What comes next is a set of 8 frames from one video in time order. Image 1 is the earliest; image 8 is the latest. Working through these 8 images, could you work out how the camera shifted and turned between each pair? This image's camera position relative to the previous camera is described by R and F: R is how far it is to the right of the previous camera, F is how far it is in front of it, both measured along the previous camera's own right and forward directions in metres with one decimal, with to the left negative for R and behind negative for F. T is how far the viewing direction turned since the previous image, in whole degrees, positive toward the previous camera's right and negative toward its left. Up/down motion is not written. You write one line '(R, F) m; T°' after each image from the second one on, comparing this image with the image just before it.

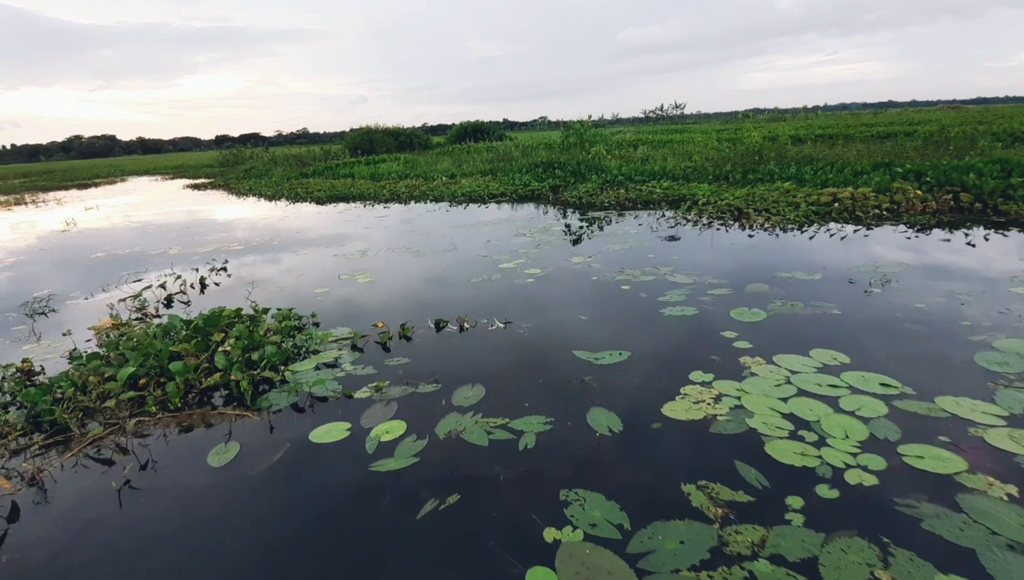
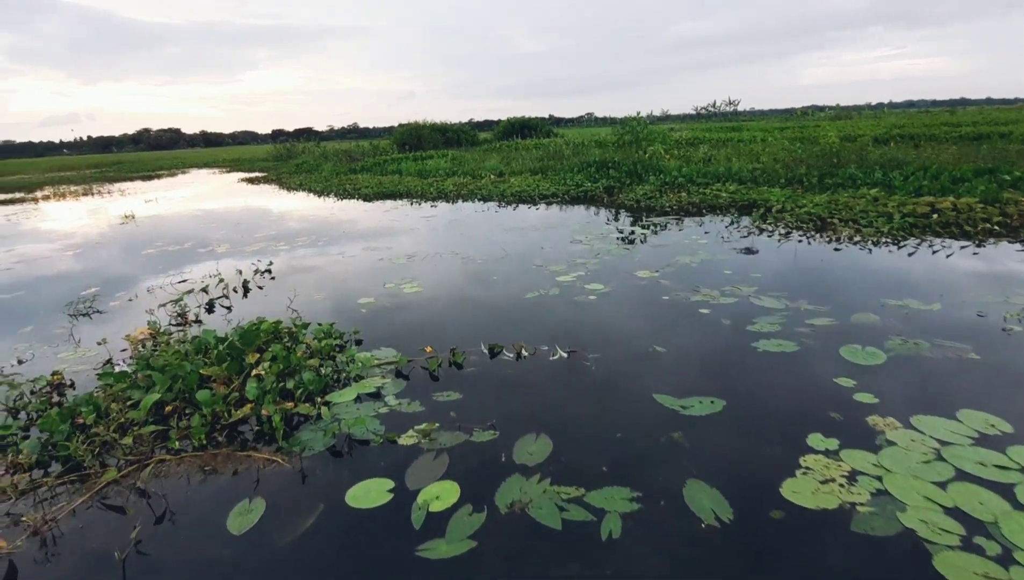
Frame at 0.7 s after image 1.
(-0.2, +0.5) m; -4°
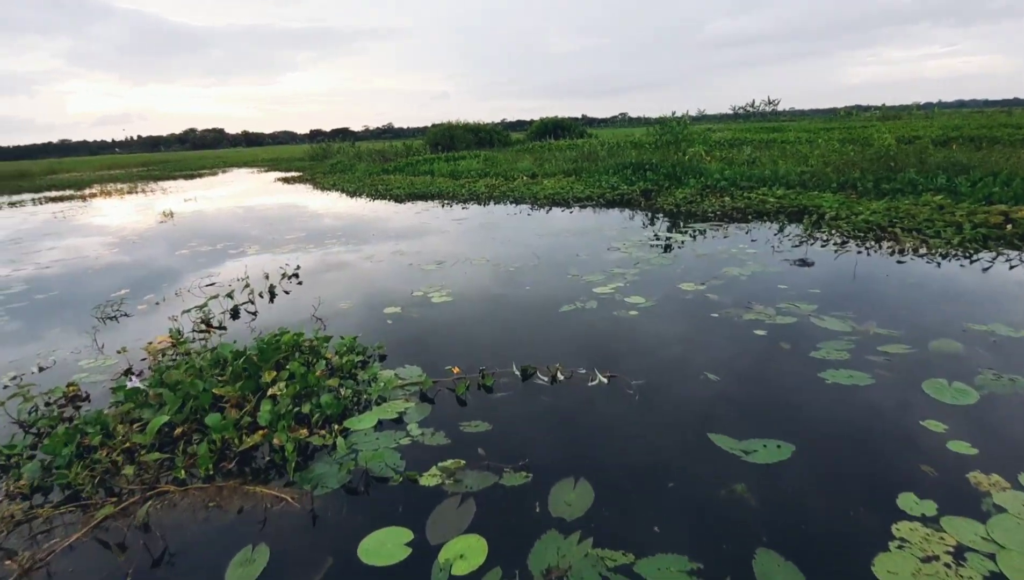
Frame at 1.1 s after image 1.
(0.0, +0.3) m; -3°
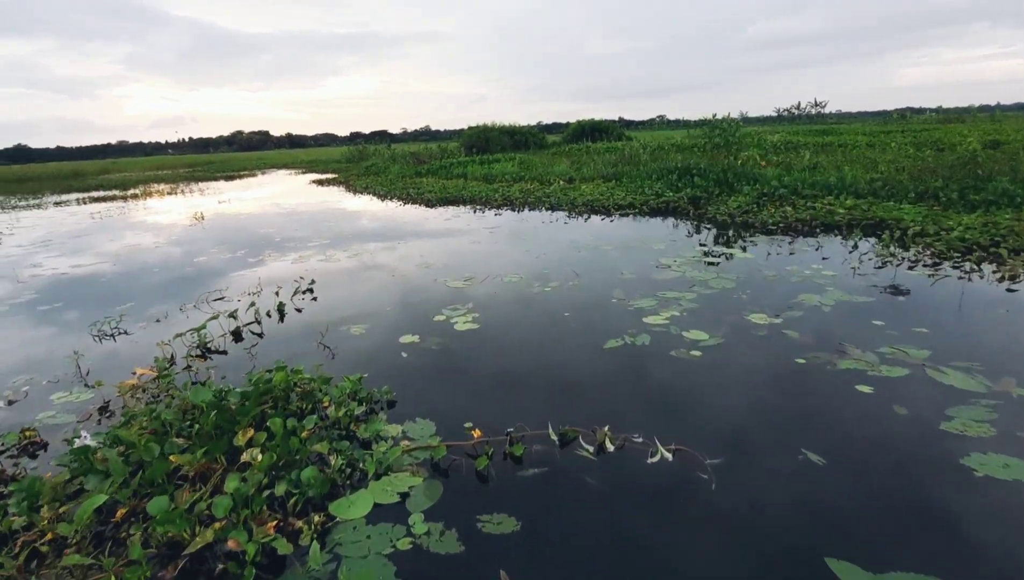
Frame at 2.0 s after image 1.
(0.0, +0.6) m; -4°
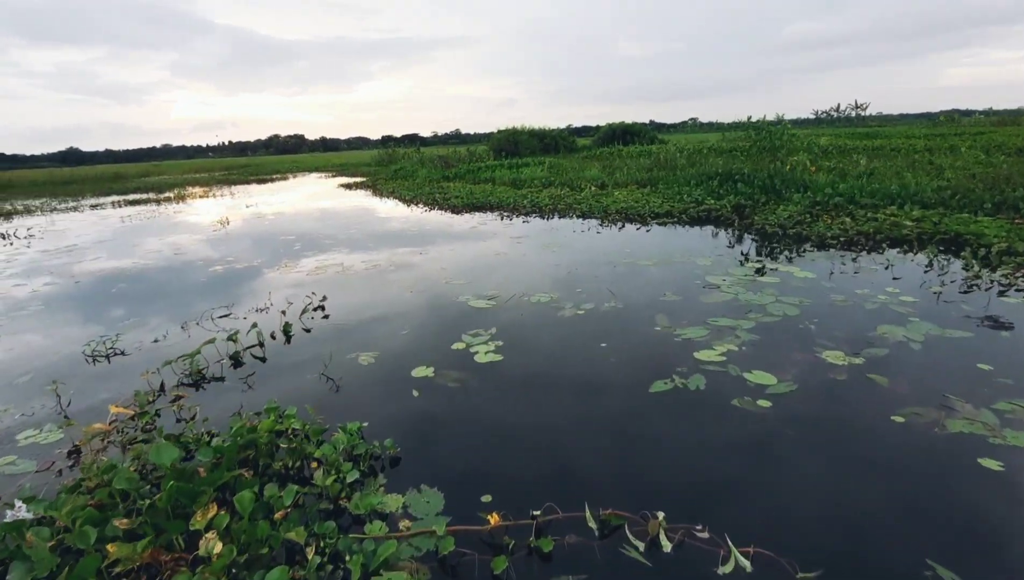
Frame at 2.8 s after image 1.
(0.0, +0.5) m; -3°
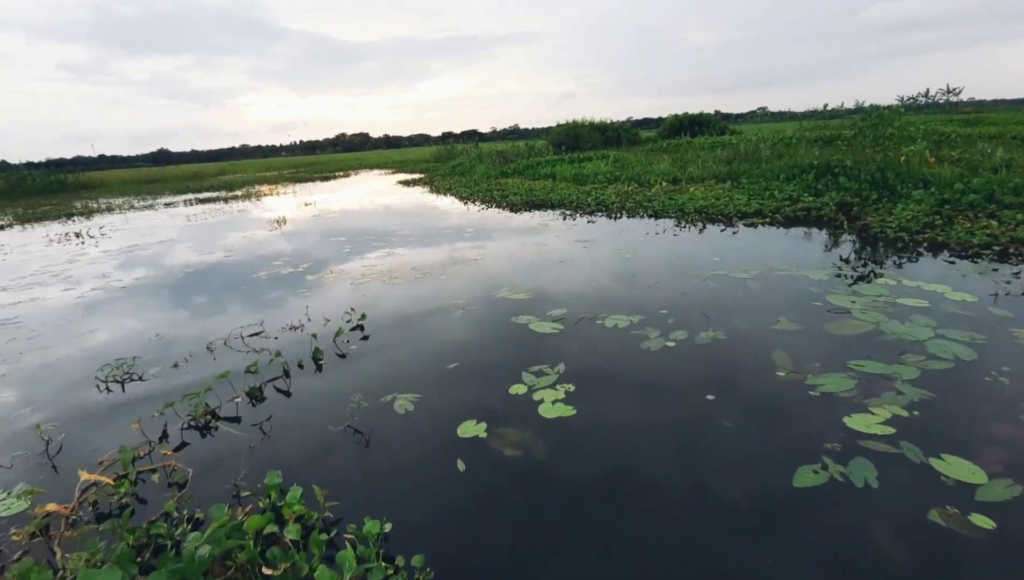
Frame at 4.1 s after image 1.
(-0.1, +0.8) m; -6°
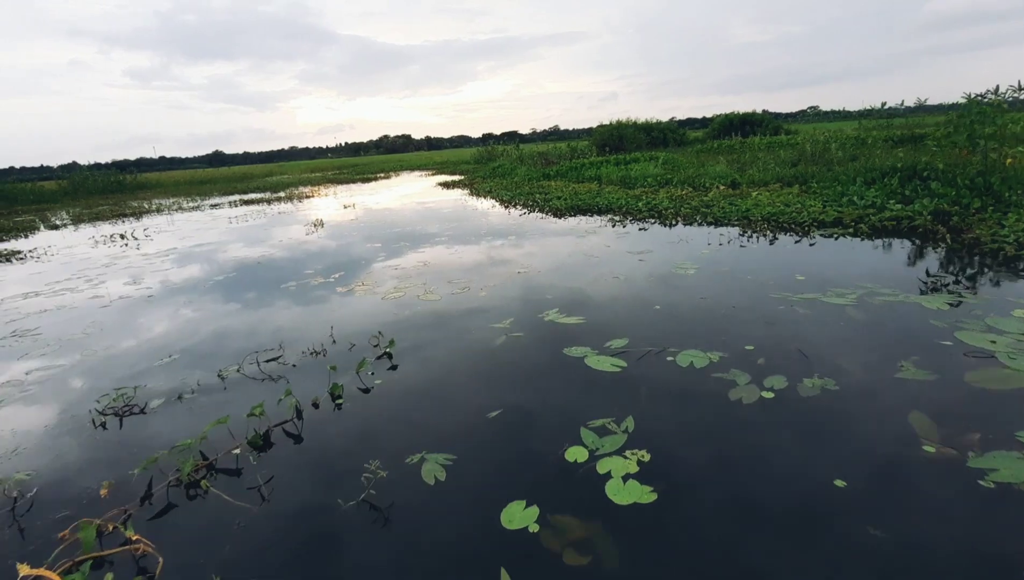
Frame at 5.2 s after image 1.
(-0.1, +0.6) m; -4°
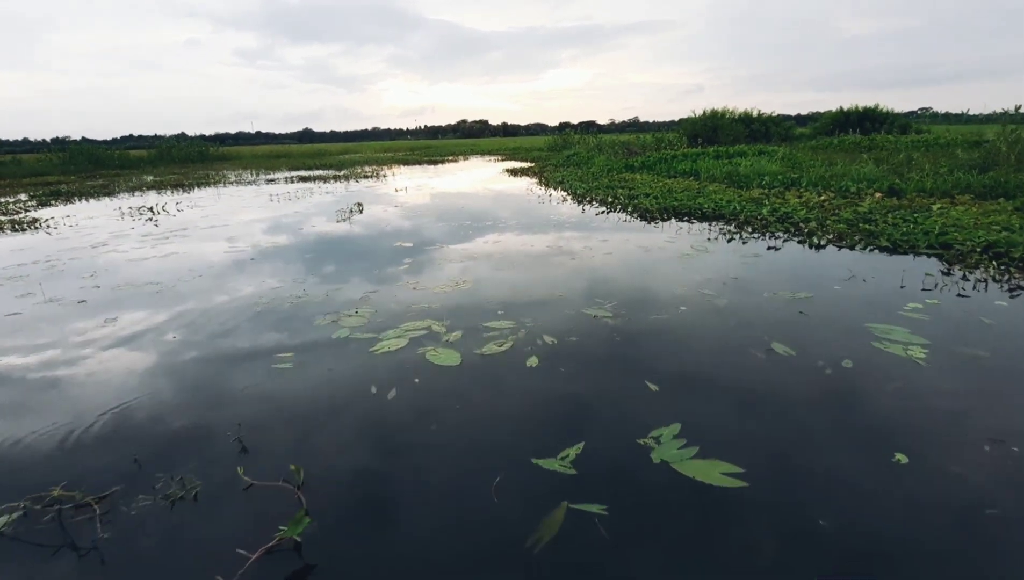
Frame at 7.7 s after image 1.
(-0.1, +2.1) m; -7°
